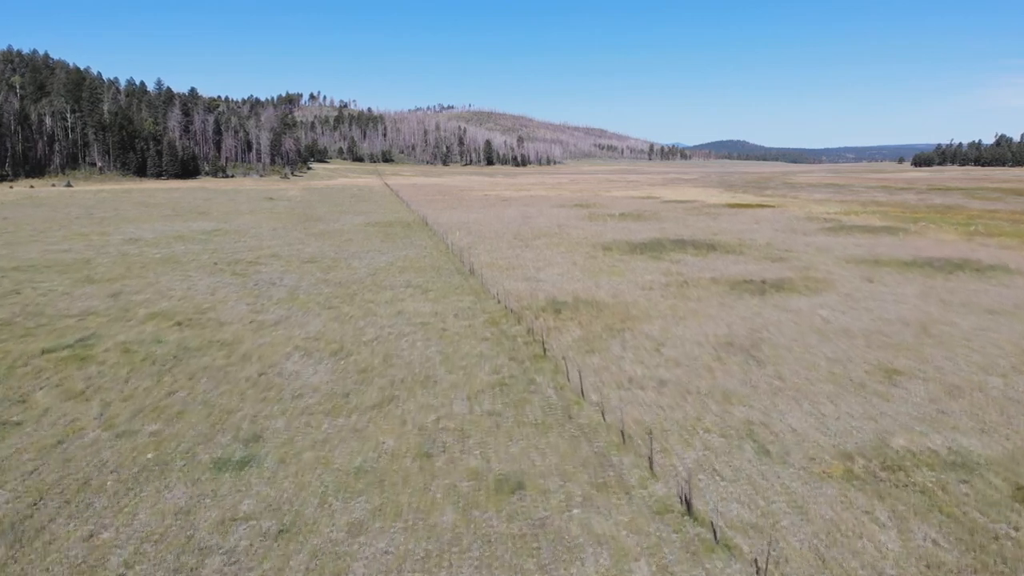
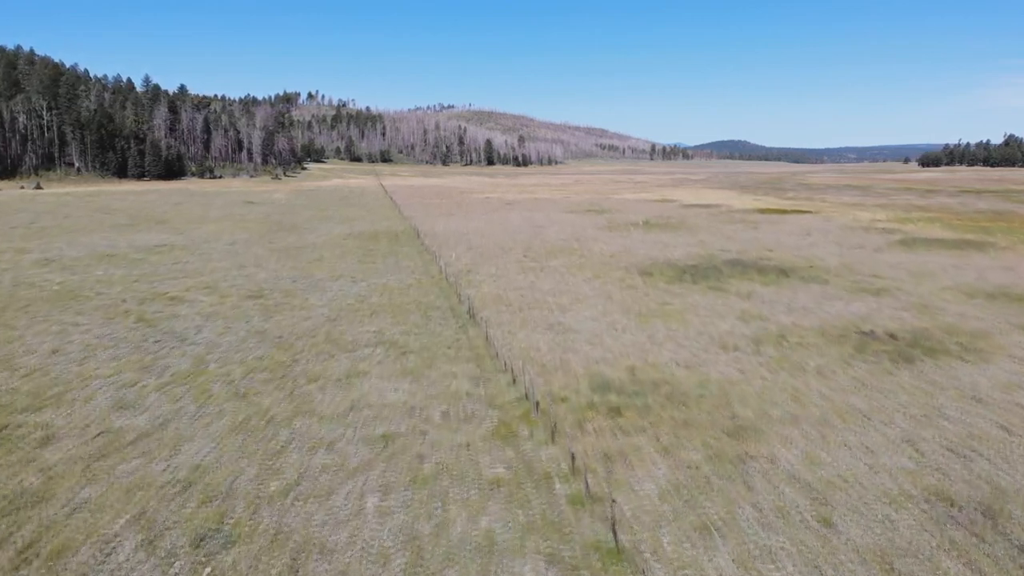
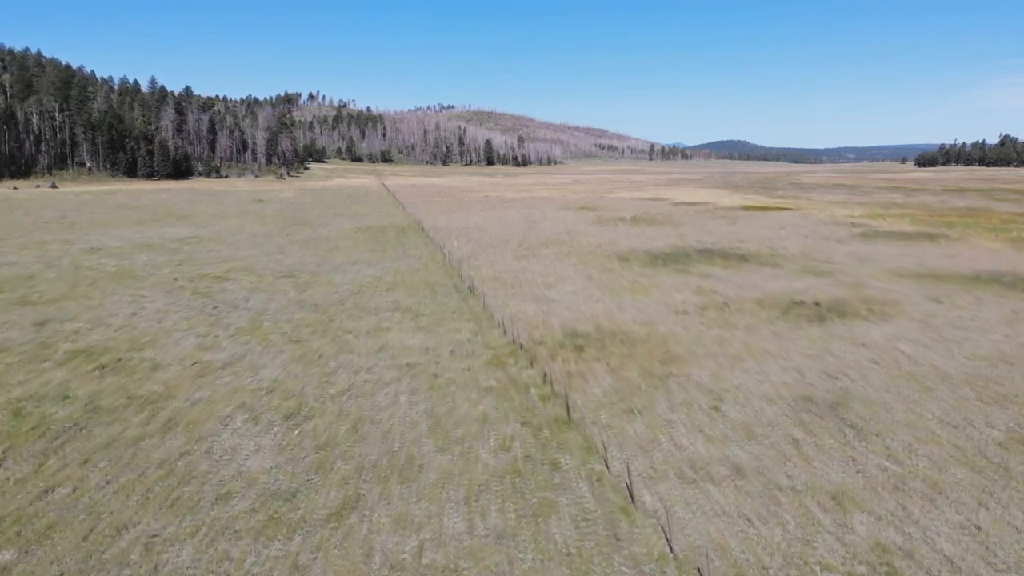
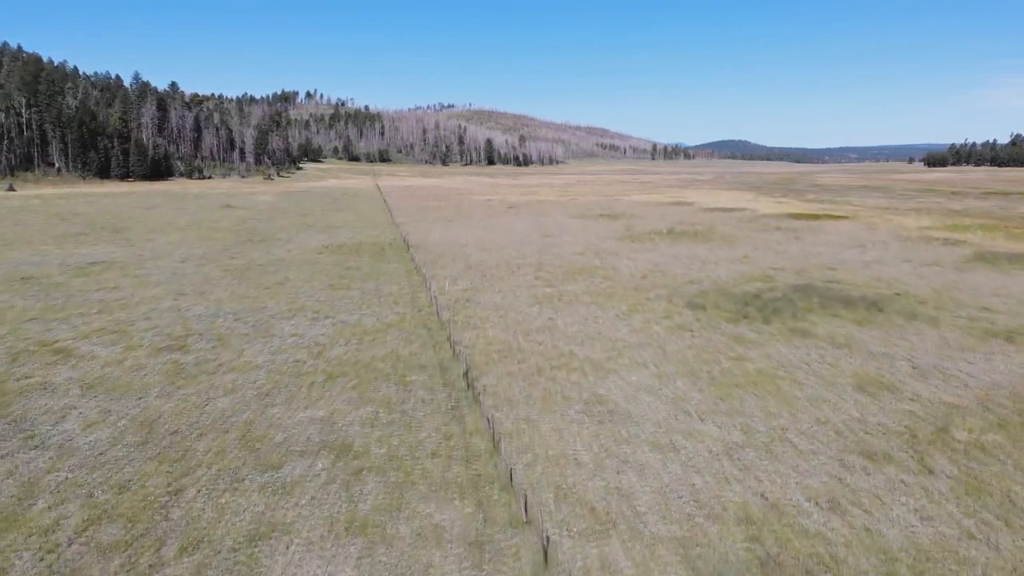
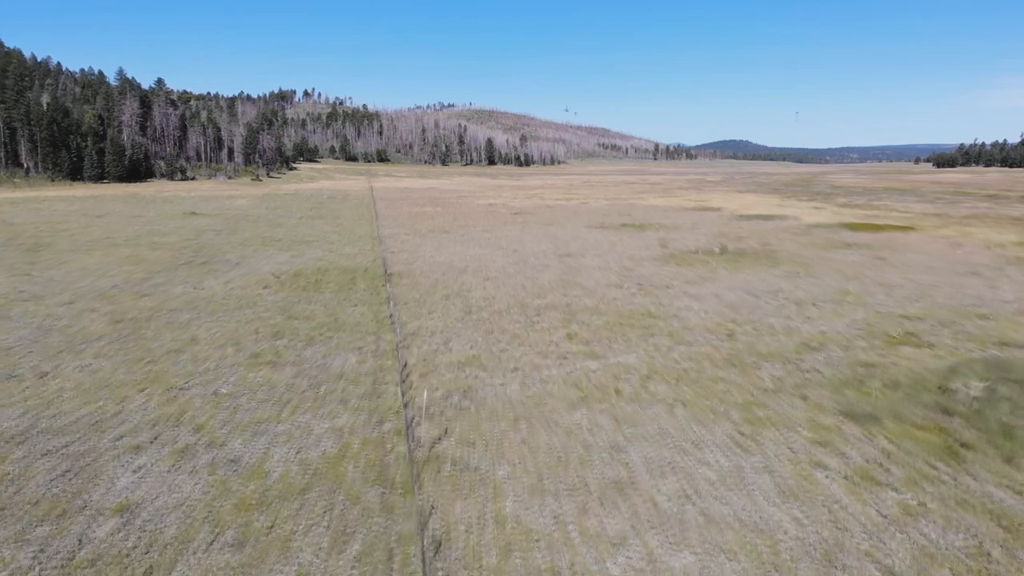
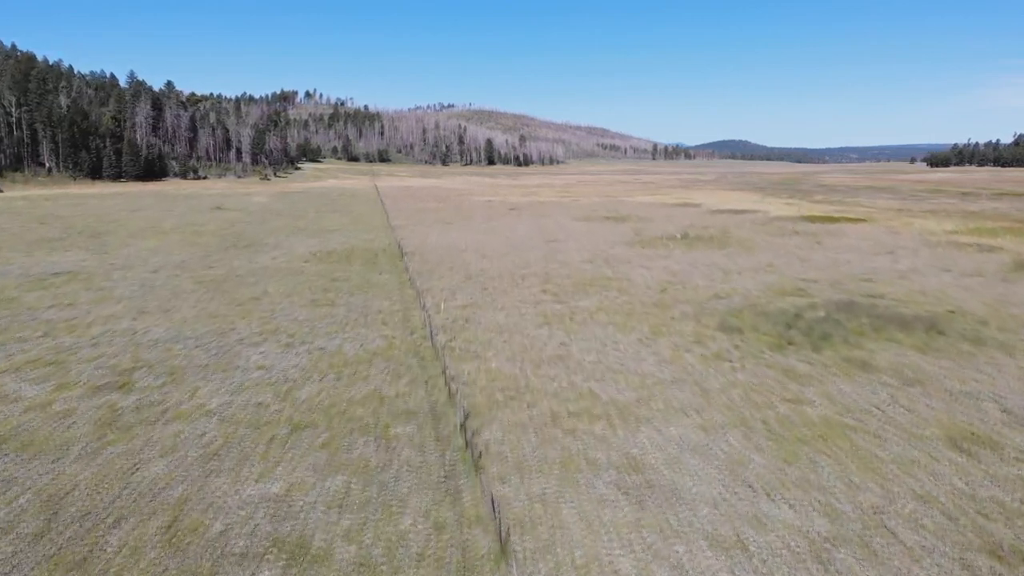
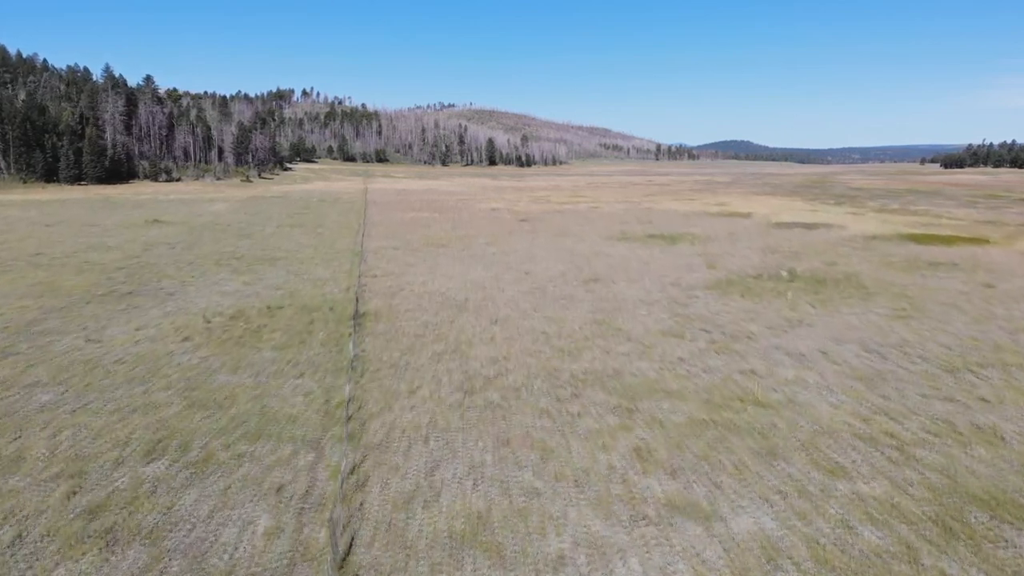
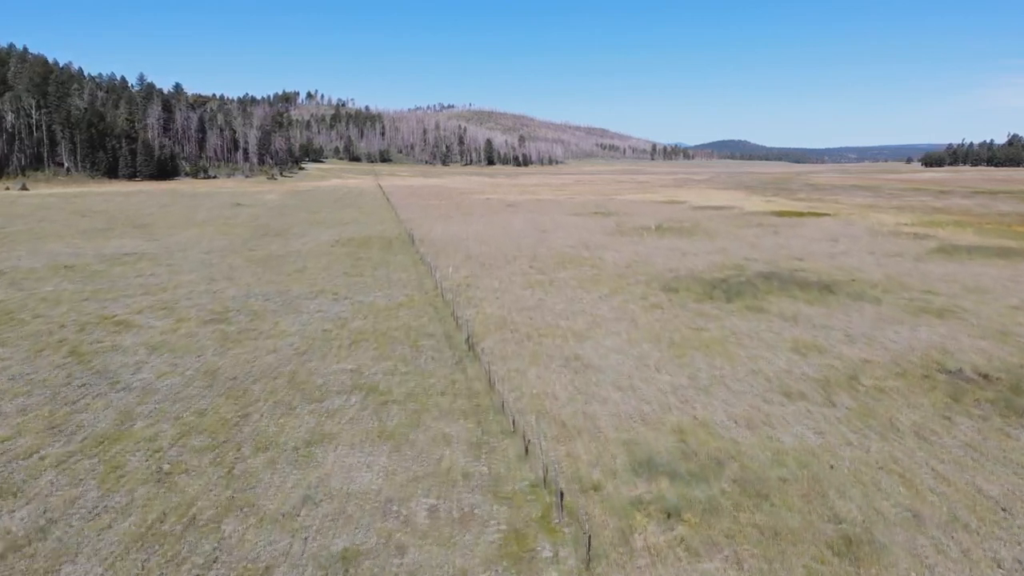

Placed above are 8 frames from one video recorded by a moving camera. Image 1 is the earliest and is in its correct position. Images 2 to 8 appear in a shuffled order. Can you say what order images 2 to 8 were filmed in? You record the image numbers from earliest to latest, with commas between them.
3, 2, 8, 4, 6, 5, 7
